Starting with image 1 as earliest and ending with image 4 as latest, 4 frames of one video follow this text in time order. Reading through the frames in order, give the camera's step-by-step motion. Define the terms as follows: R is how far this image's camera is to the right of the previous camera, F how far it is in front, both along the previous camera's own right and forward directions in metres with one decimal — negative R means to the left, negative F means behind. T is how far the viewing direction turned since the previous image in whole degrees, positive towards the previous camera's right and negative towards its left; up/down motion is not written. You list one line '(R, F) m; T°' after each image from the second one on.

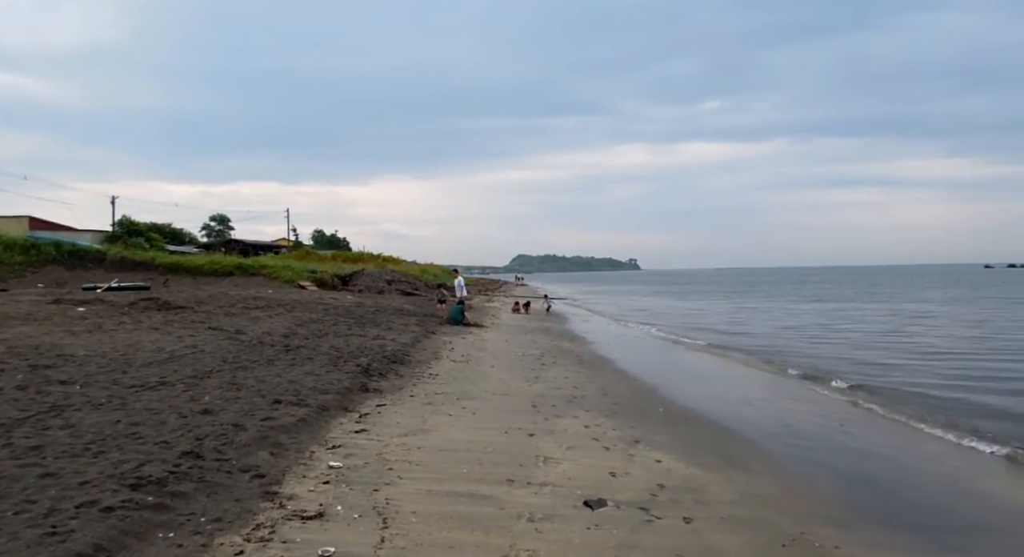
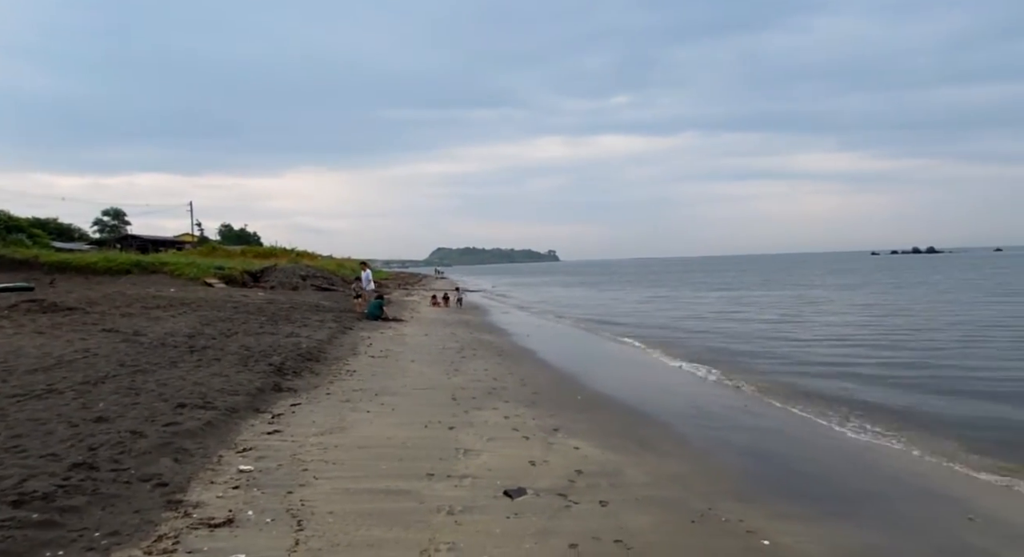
(0.0, 0.0) m; +6°
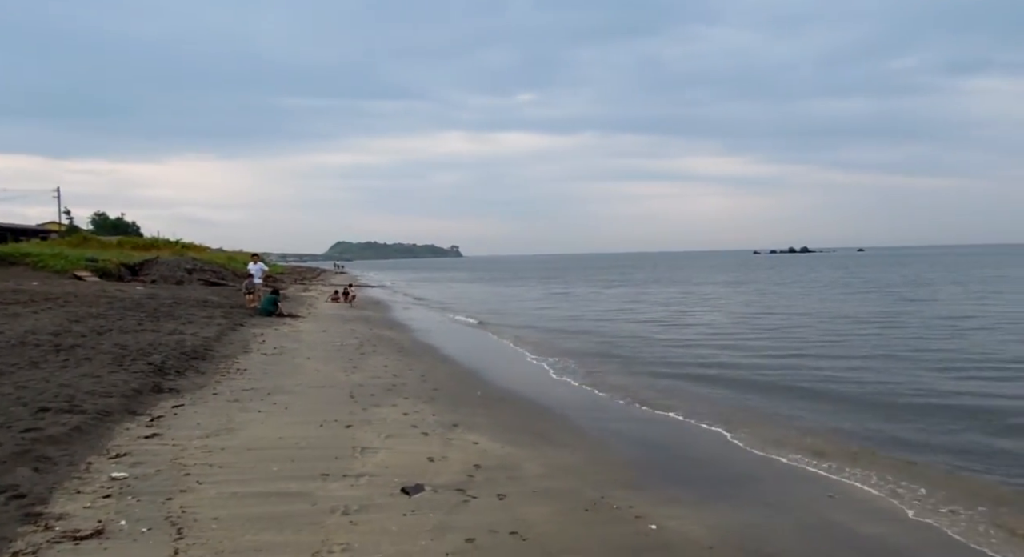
(+0.1, 0.0) m; +7°
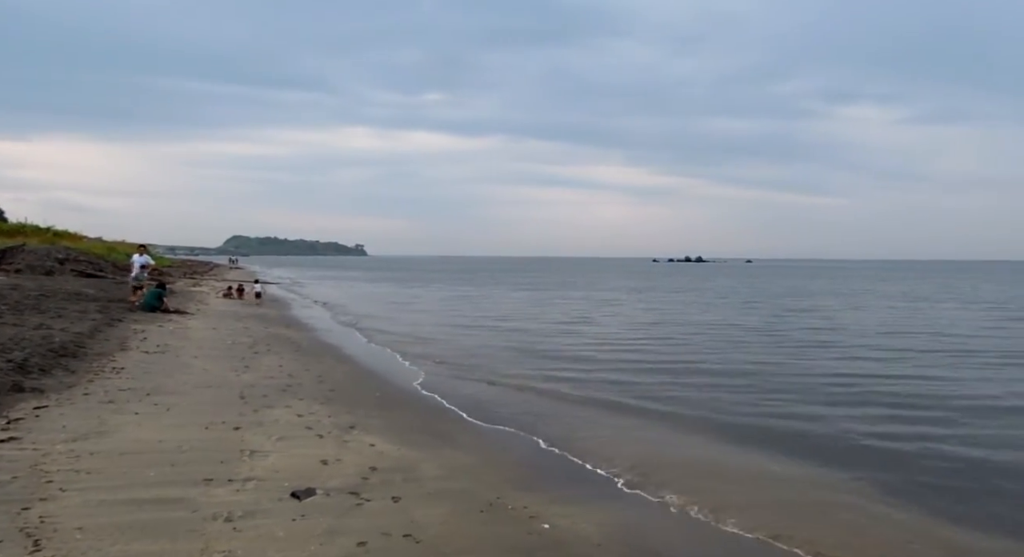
(+0.1, +0.1) m; +7°
